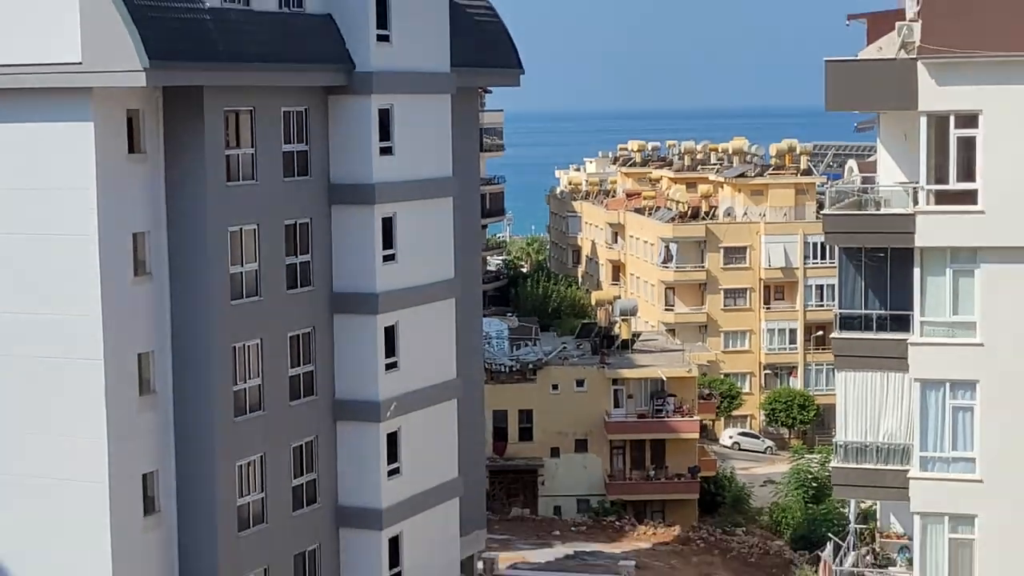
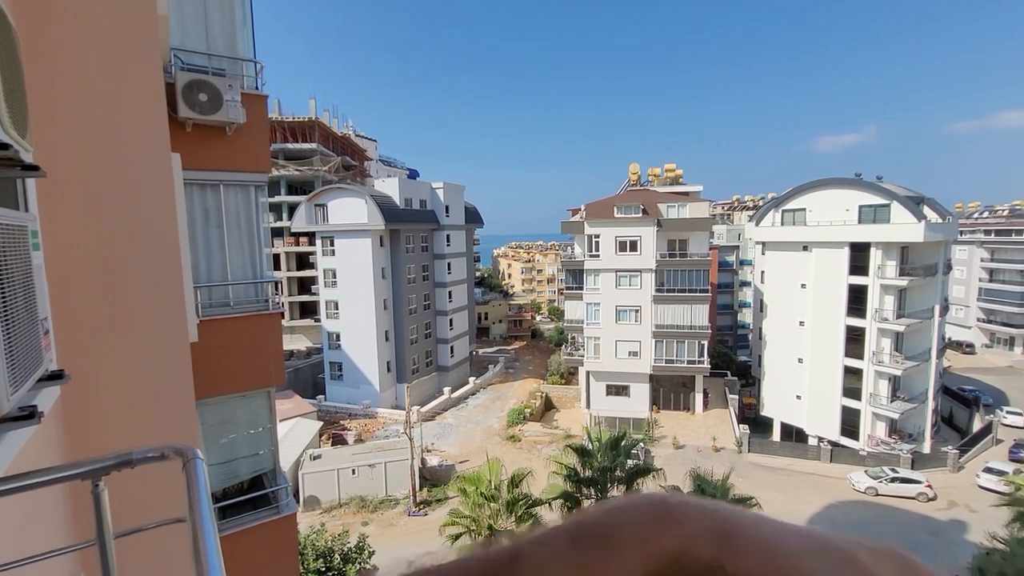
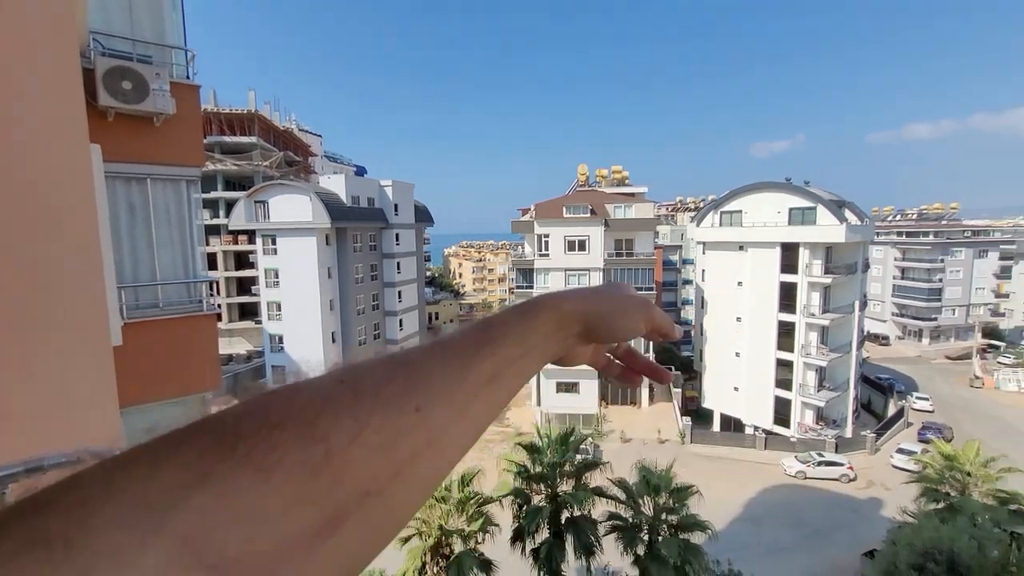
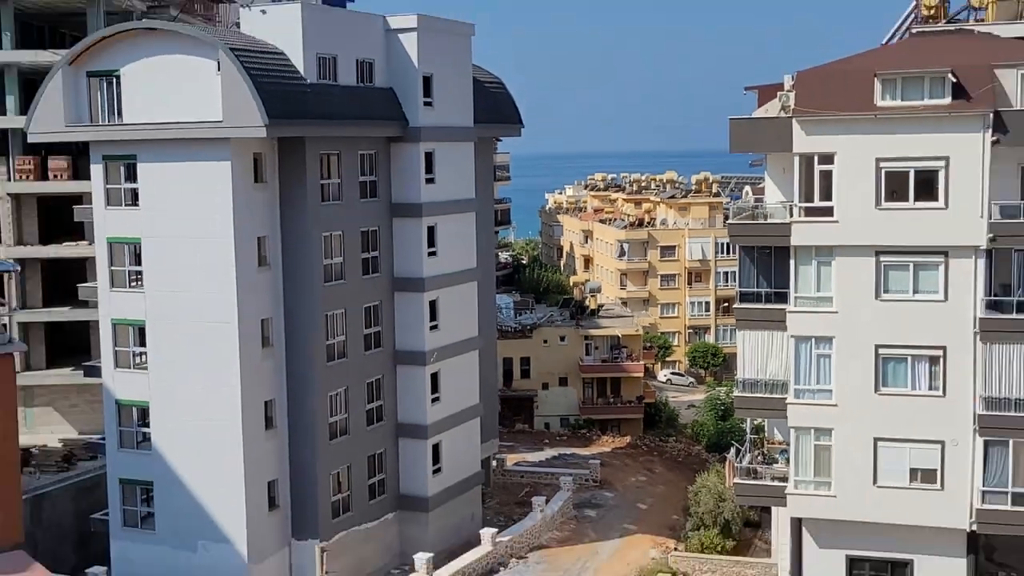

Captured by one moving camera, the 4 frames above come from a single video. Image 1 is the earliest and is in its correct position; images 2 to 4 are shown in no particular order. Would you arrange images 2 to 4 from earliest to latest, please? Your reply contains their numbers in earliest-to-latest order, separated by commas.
4, 2, 3
